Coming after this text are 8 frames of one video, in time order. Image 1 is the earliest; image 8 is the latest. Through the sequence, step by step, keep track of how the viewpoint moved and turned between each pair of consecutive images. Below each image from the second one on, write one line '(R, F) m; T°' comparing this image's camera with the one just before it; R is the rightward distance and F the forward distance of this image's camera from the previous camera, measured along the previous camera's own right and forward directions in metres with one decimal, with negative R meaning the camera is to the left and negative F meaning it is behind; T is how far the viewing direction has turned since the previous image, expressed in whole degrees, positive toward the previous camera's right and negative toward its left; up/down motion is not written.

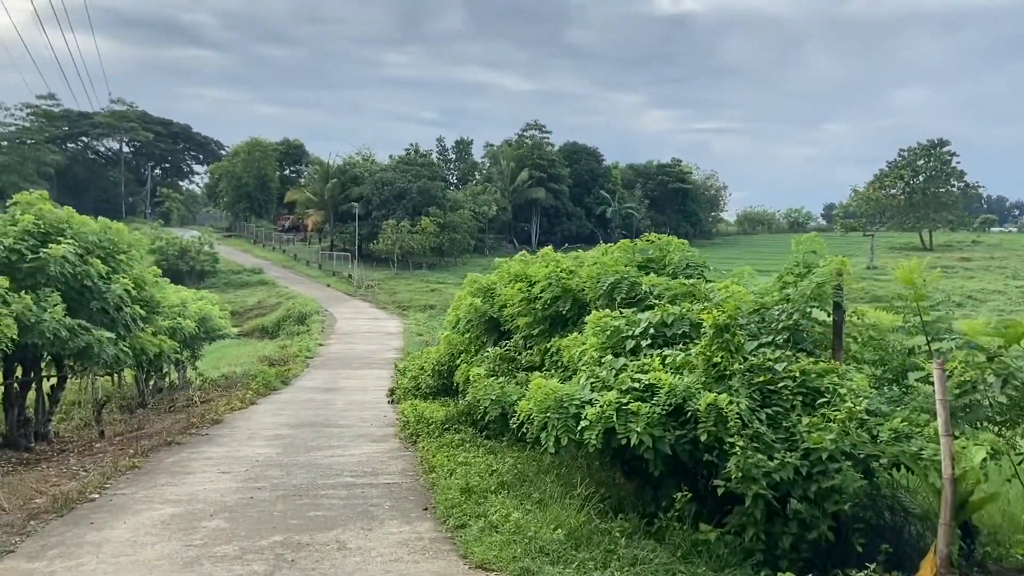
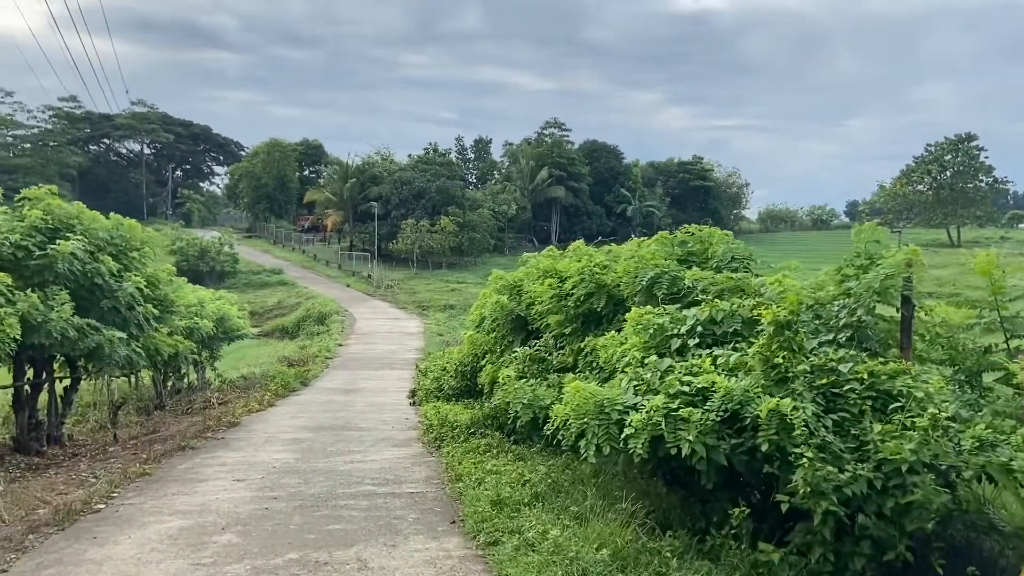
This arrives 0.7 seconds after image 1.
(-0.1, +0.5) m; -1°
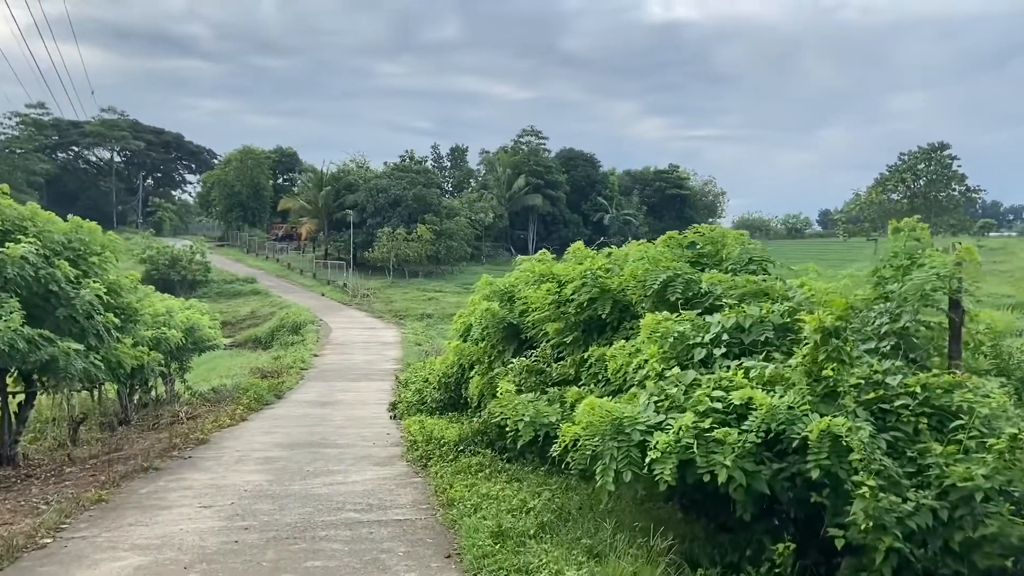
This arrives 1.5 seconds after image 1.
(-0.2, +0.6) m; +2°
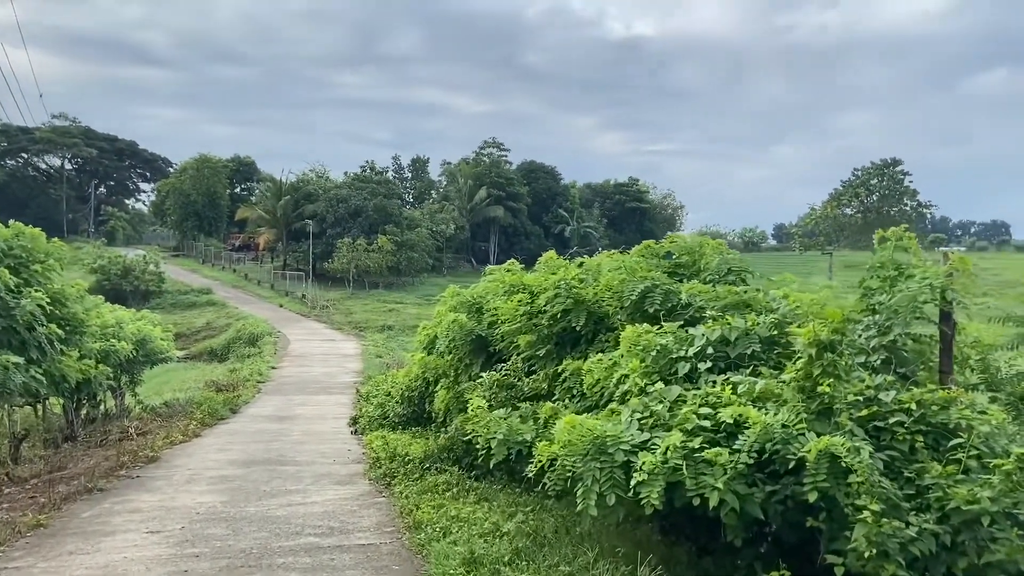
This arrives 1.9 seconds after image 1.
(-0.1, +0.3) m; +3°
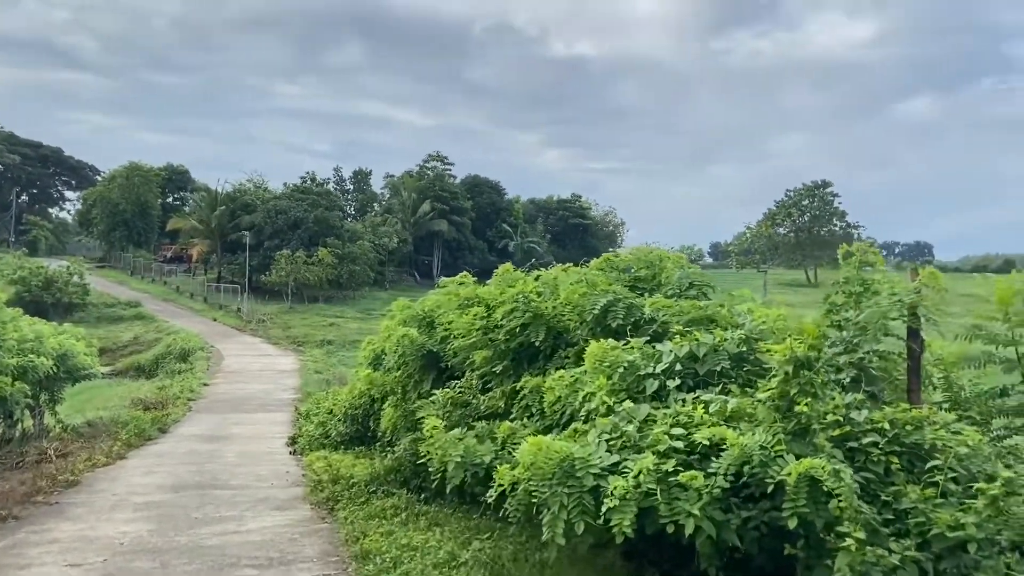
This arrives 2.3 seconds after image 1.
(-0.1, +0.3) m; +4°
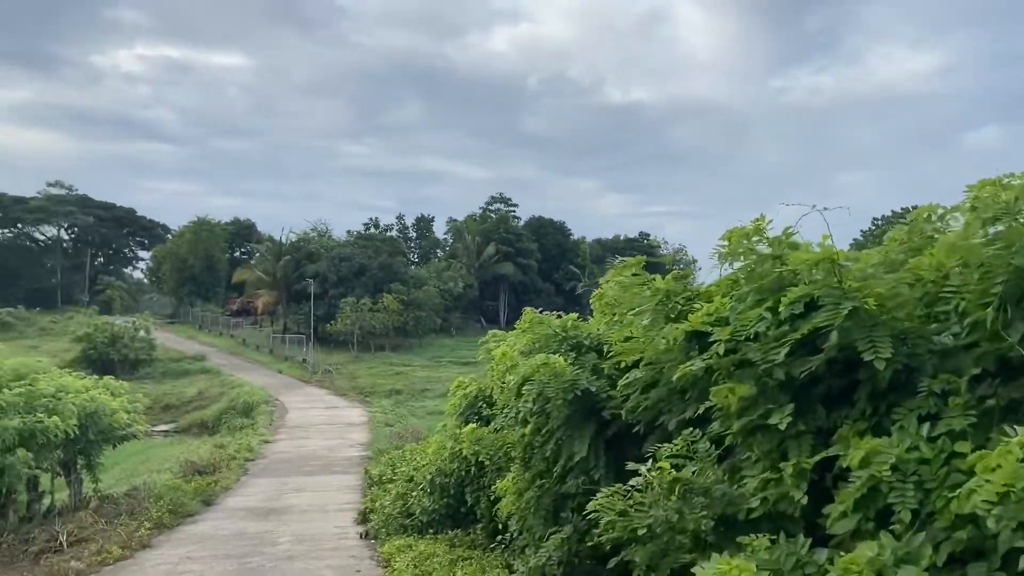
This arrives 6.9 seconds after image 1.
(-0.8, +3.0) m; -4°
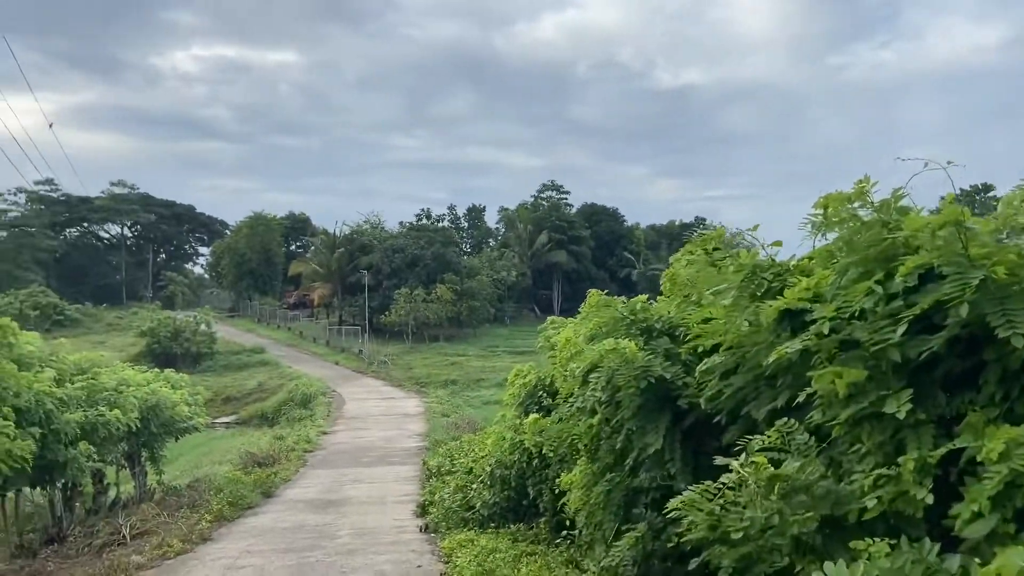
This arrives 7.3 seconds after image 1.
(-0.1, +0.3) m; -4°
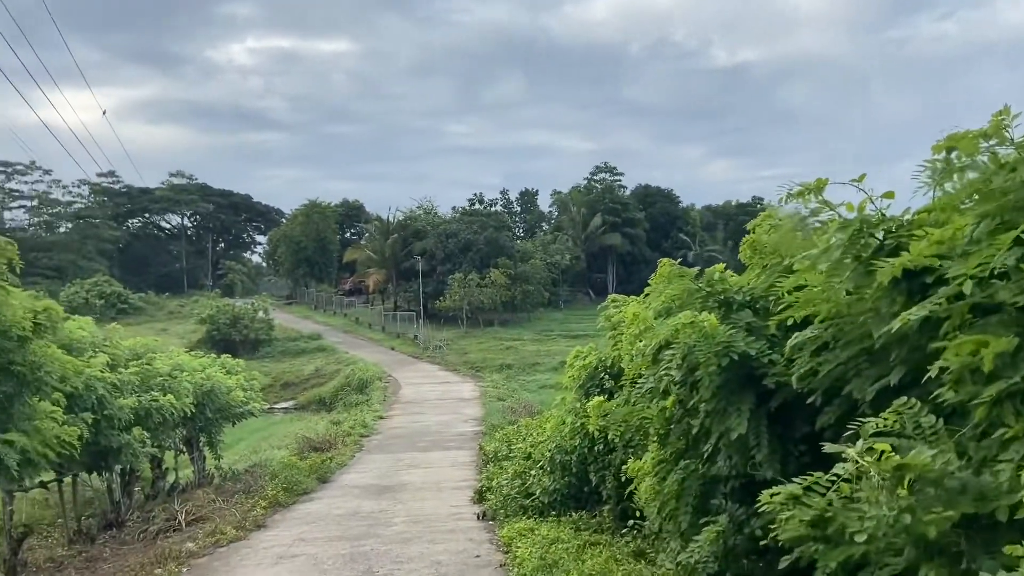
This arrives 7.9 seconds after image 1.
(-0.1, +0.4) m; -4°
